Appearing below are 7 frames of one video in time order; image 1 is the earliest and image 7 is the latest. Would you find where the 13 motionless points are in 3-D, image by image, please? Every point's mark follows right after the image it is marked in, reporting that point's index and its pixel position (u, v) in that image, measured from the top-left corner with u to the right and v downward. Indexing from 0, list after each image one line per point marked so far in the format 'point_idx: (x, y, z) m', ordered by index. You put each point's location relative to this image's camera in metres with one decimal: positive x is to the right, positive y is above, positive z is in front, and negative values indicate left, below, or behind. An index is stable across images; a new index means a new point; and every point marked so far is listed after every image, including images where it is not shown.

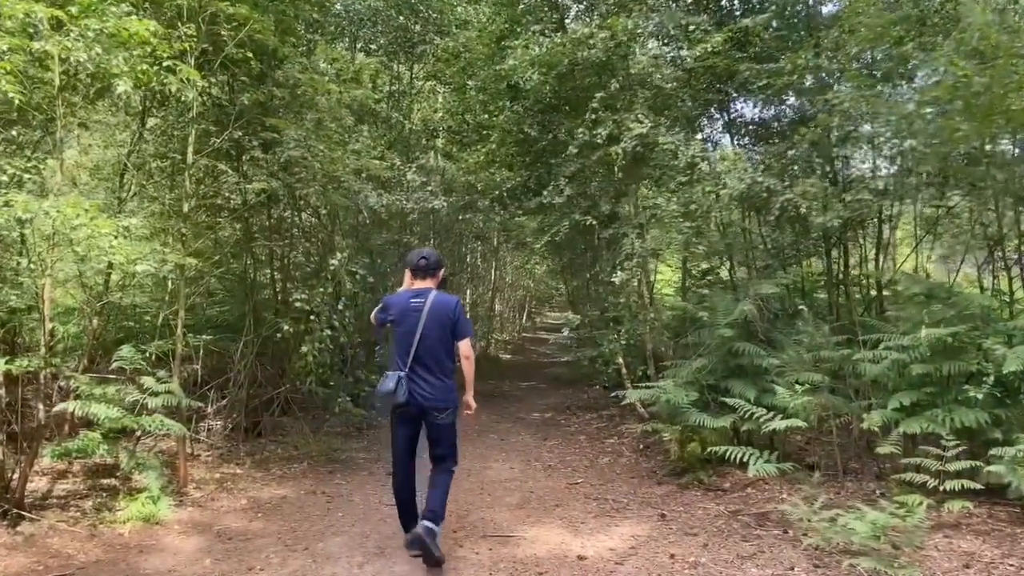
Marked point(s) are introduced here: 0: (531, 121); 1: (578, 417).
0: (+0.2, +1.8, +8.9) m
1: (+0.7, -1.4, +9.4) m
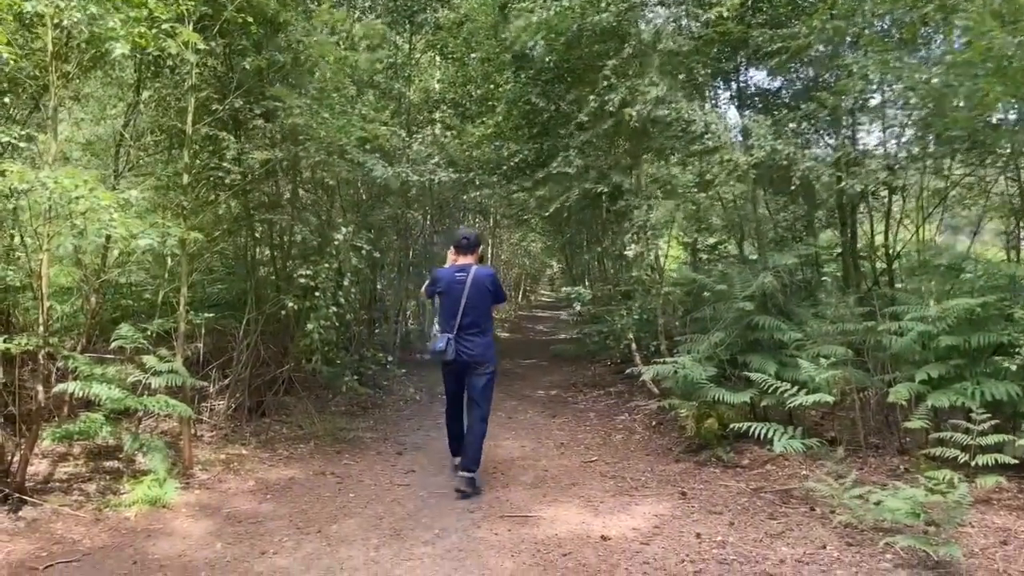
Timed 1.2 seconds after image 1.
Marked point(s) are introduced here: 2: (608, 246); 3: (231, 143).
0: (+0.3, +2.1, +8.7) m
1: (+0.8, -1.2, +9.3) m
2: (+1.0, +0.5, +9.0) m
3: (-2.1, +1.1, +6.1) m
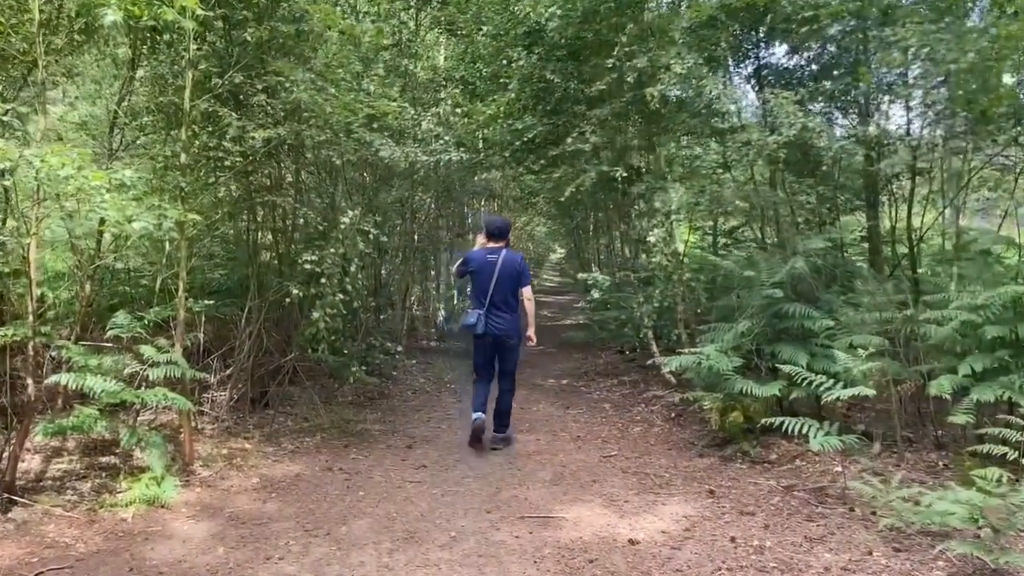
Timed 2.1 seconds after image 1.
0: (+0.4, +2.2, +8.4) m
1: (+0.9, -1.0, +9.0) m
2: (+1.2, +0.6, +8.7) m
3: (-1.9, +1.2, +5.8) m
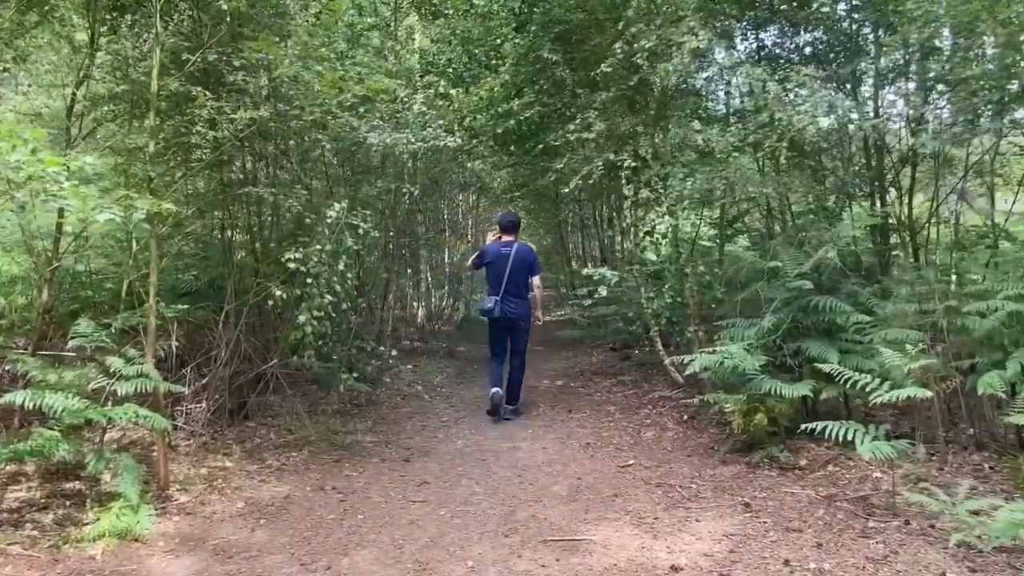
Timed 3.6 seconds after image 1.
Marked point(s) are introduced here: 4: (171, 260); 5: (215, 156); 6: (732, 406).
0: (+0.3, +2.3, +7.9) m
1: (+0.9, -1.0, +8.5) m
2: (+1.1, +0.7, +8.2) m
3: (-1.9, +1.1, +5.2) m
4: (-2.3, +0.2, +5.7) m
5: (-1.9, +0.9, +5.5) m
6: (+1.5, -0.8, +5.6) m
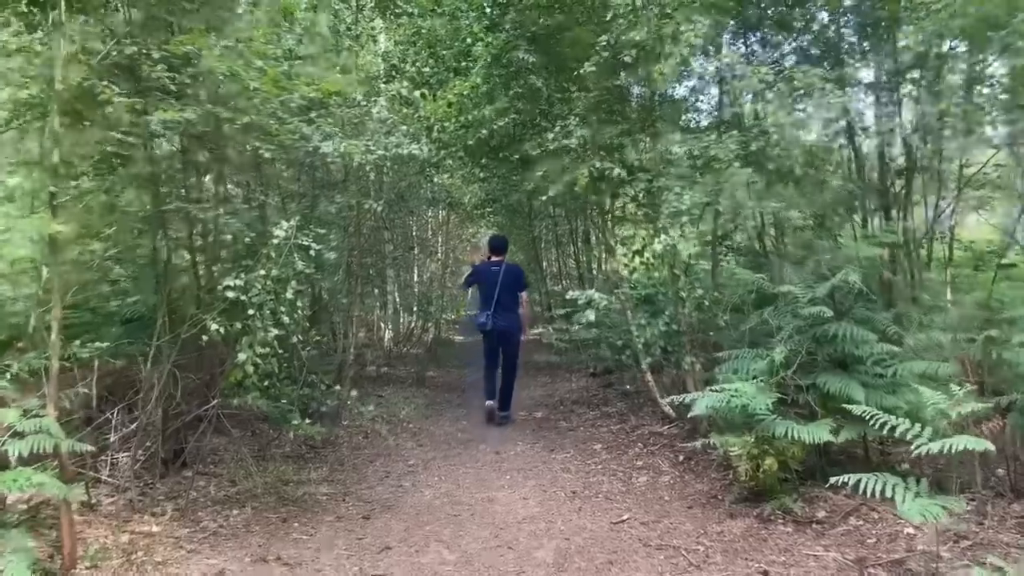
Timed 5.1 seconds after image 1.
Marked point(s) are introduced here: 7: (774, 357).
0: (+0.1, +2.0, +7.2) m
1: (+0.6, -1.2, +7.8) m
2: (+0.8, +0.5, +7.6) m
3: (-2.1, +1.0, +4.5) m
4: (-2.5, 0.0, +4.9) m
5: (-2.1, +0.7, +4.7) m
6: (+1.3, -1.0, +4.9) m
7: (+1.5, -0.4, +4.9) m
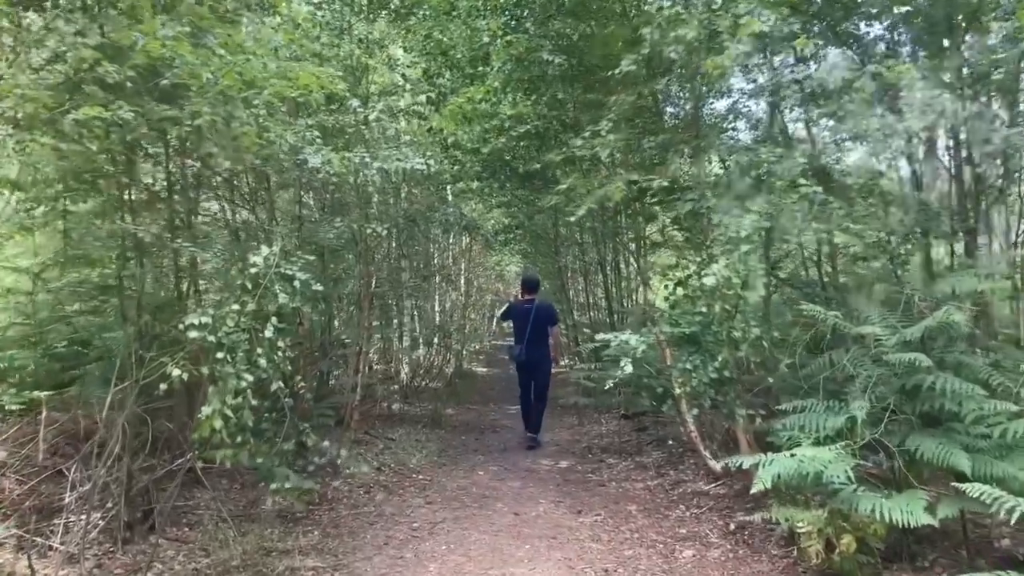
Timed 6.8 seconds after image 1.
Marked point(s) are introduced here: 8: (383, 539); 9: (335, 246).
0: (+0.2, +1.8, +6.4) m
1: (+0.8, -1.5, +6.9) m
2: (+1.0, +0.2, +6.7) m
3: (-2.0, +0.8, +3.7) m
4: (-2.4, -0.2, +4.2) m
5: (-2.0, +0.5, +4.0) m
6: (+1.4, -1.1, +4.0) m
7: (+1.6, -0.6, +4.0) m
8: (-0.8, -1.5, +5.1) m
9: (-1.3, +0.3, +6.0) m
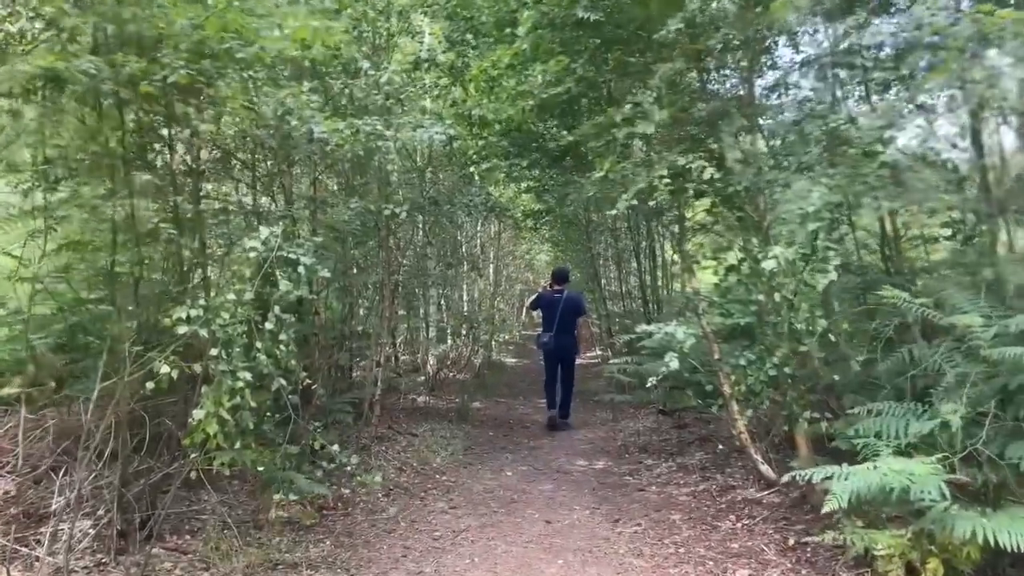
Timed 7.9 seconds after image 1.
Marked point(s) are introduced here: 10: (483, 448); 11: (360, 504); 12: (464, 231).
0: (+0.5, +1.9, +5.9) m
1: (+1.0, -1.4, +6.4) m
2: (+1.2, +0.3, +6.2) m
3: (-1.8, +0.9, +3.3) m
4: (-2.2, -0.1, +3.7) m
5: (-1.9, +0.6, +3.5) m
6: (+1.6, -1.1, +3.5) m
7: (+1.7, -0.5, +3.4) m
8: (-0.6, -1.4, +4.6) m
9: (-1.1, +0.4, +5.5) m
10: (-0.3, -1.4, +7.4) m
11: (-1.0, -1.4, +5.4) m
12: (-0.5, +0.6, +8.9) m
